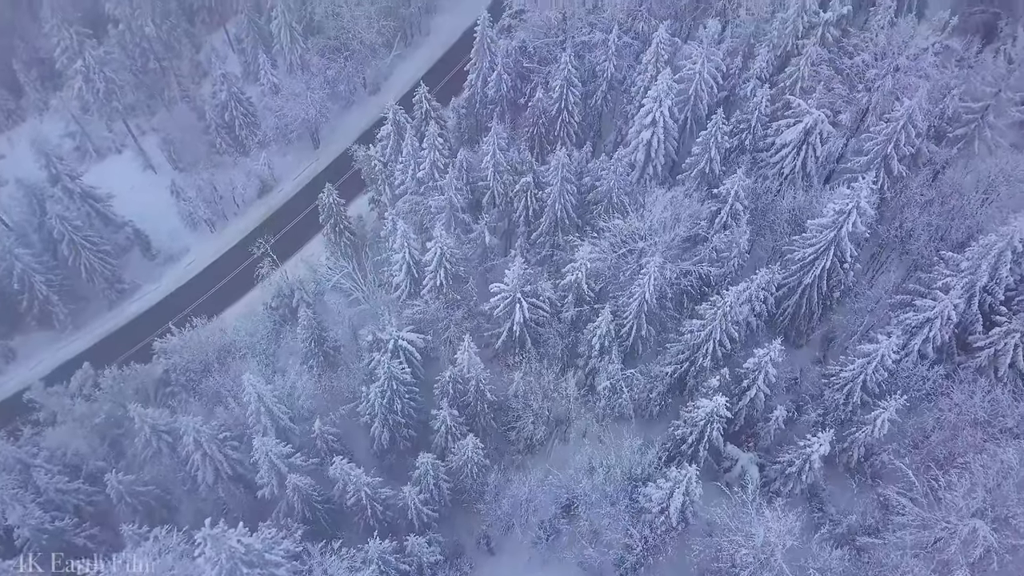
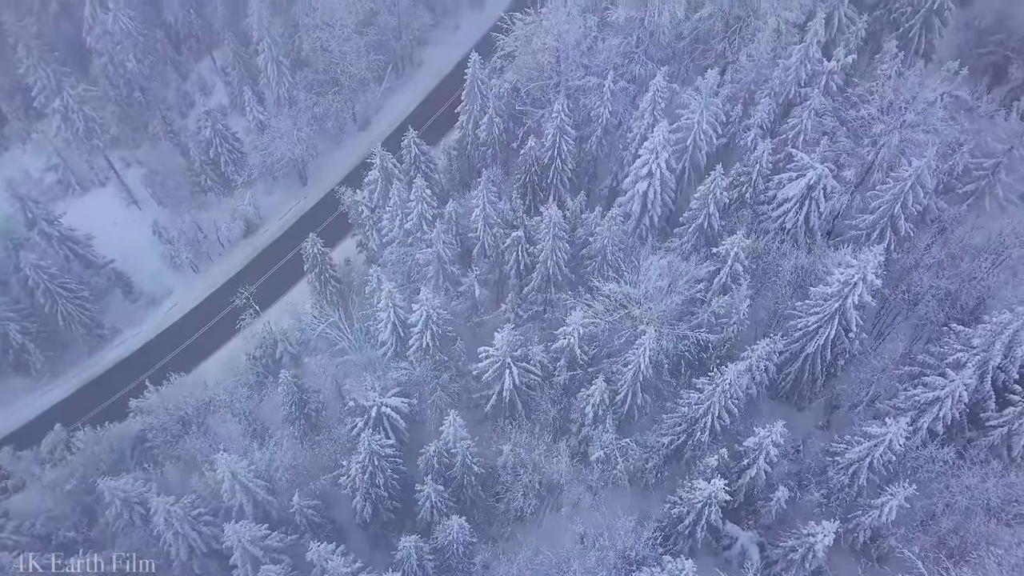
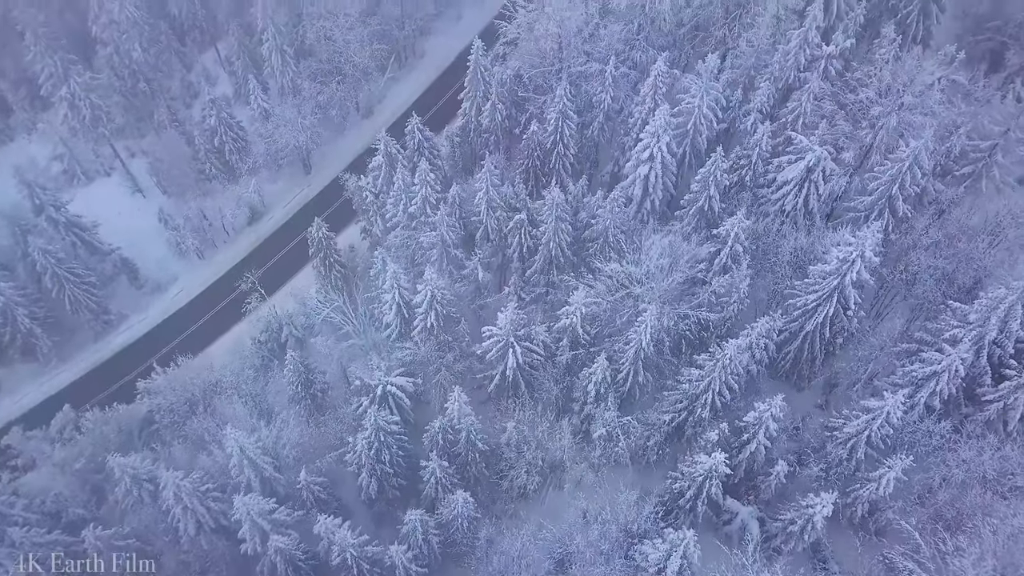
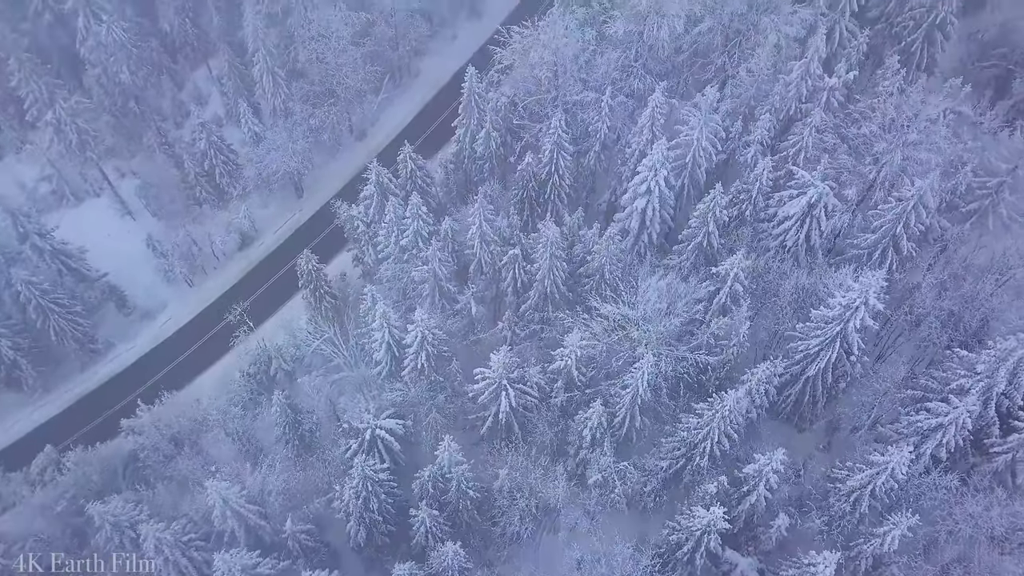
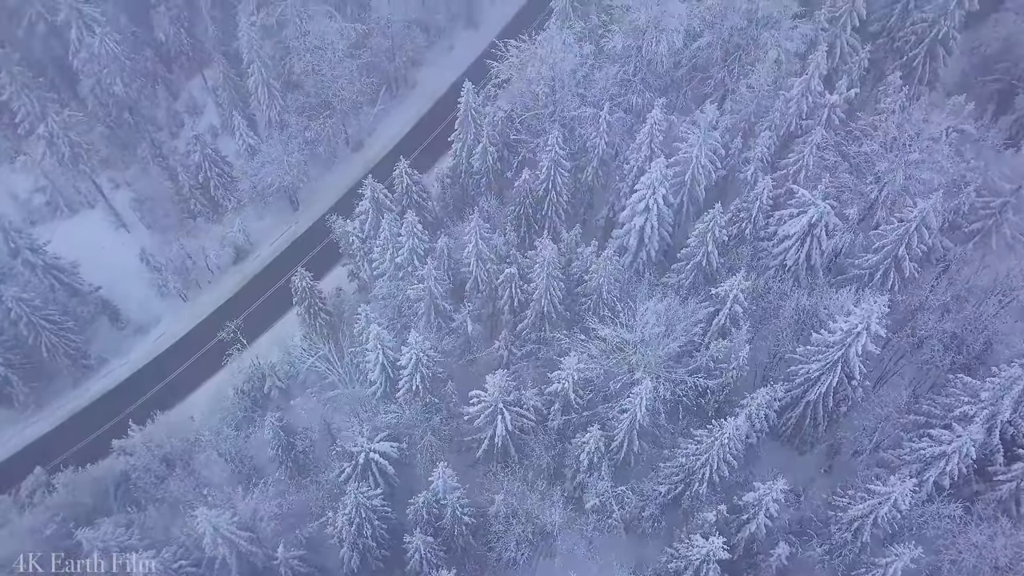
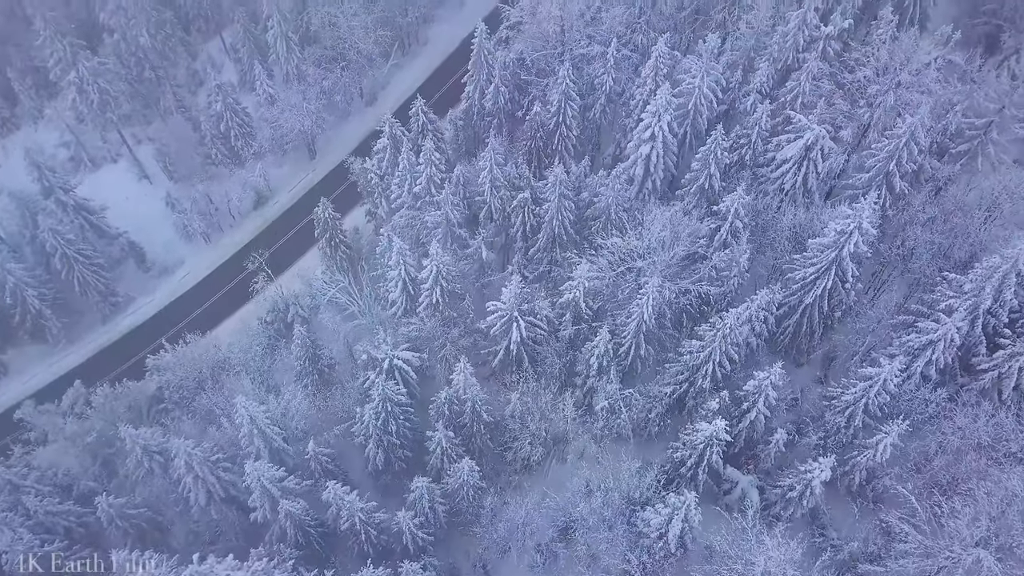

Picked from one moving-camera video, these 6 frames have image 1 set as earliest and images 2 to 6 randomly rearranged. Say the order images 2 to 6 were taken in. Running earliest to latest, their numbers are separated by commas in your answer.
6, 3, 2, 4, 5
